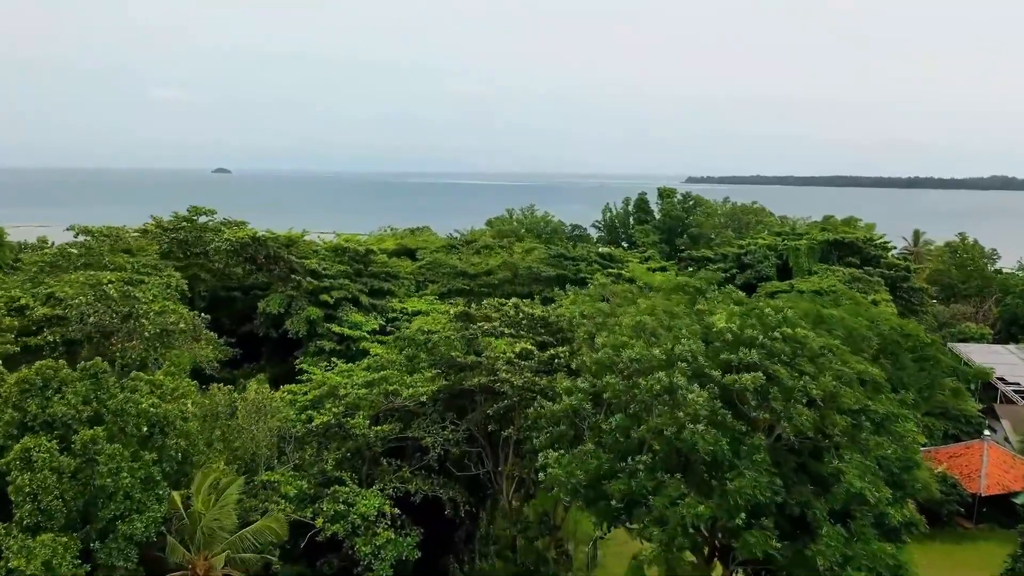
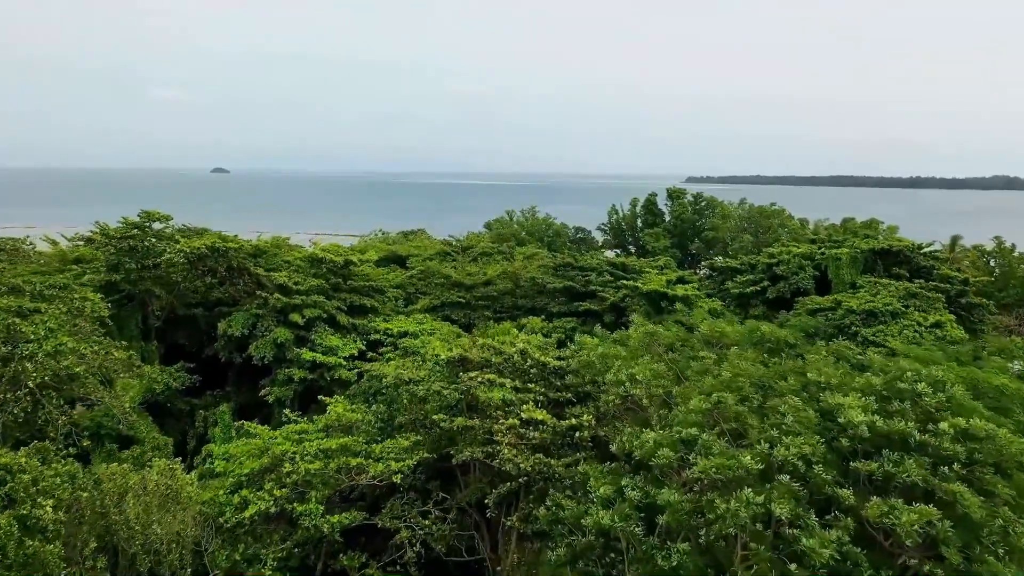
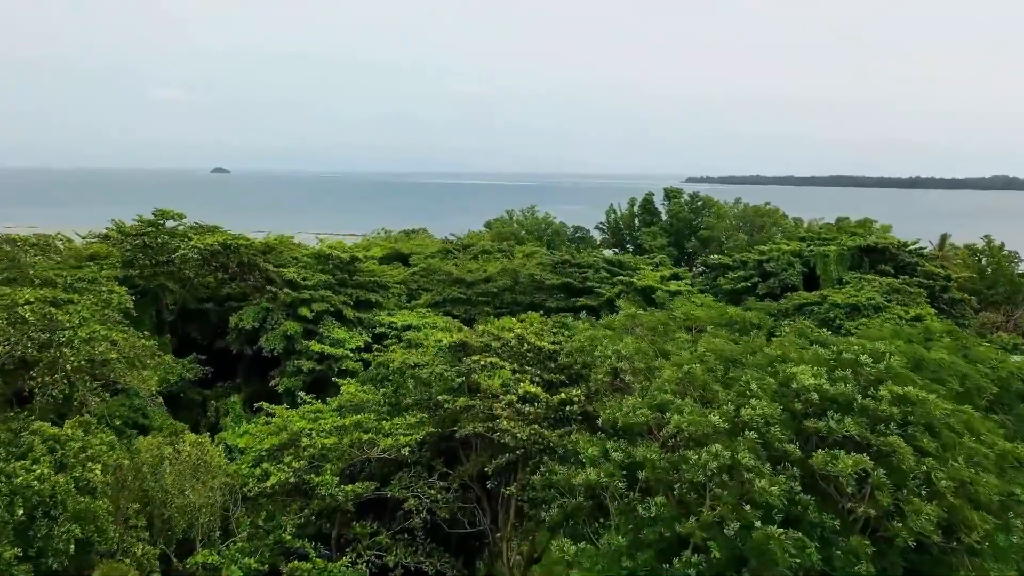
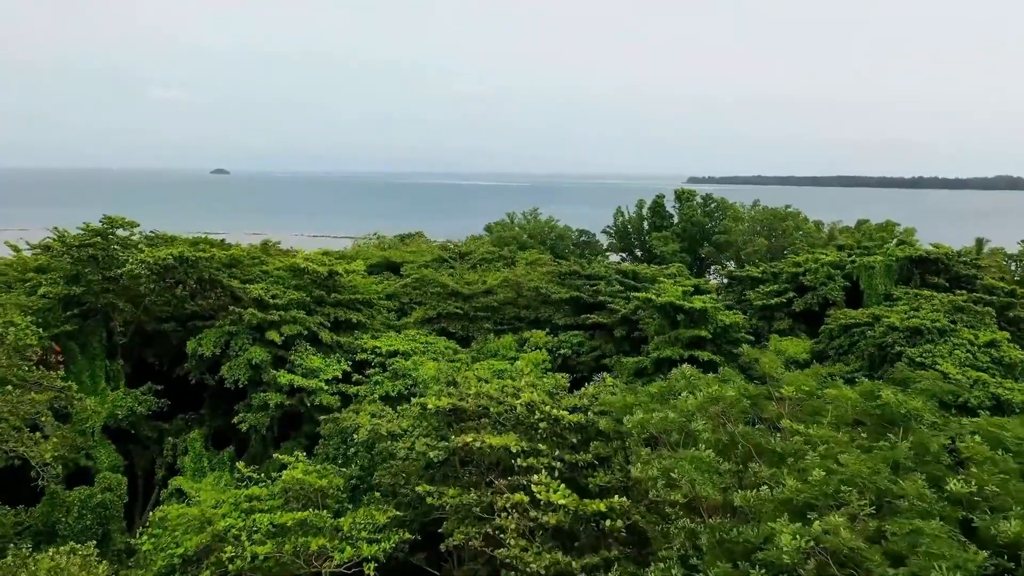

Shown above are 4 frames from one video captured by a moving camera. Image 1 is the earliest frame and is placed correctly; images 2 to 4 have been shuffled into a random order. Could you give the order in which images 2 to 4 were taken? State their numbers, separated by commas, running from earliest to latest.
3, 2, 4
